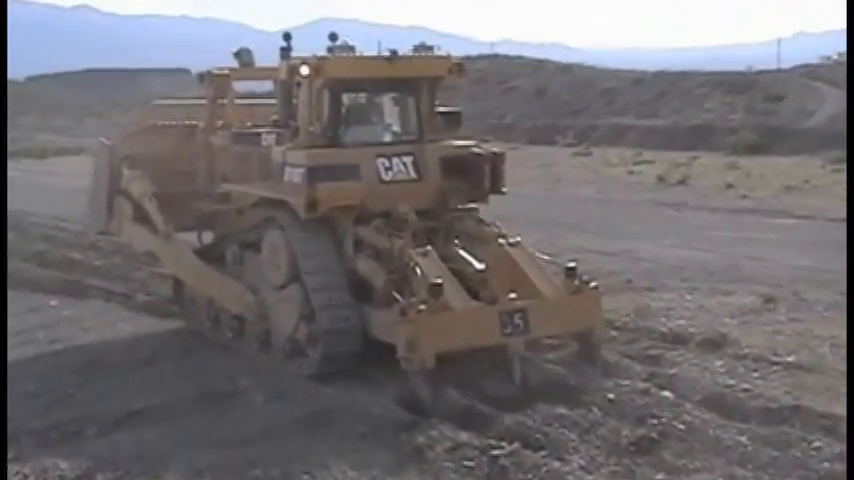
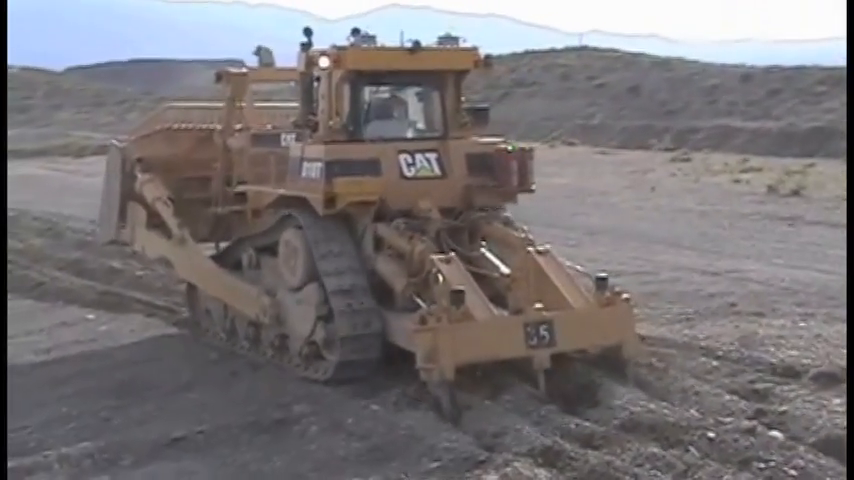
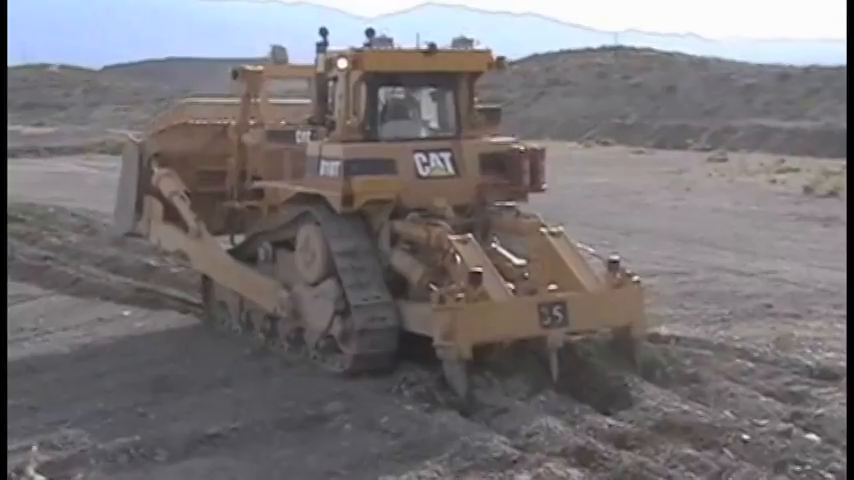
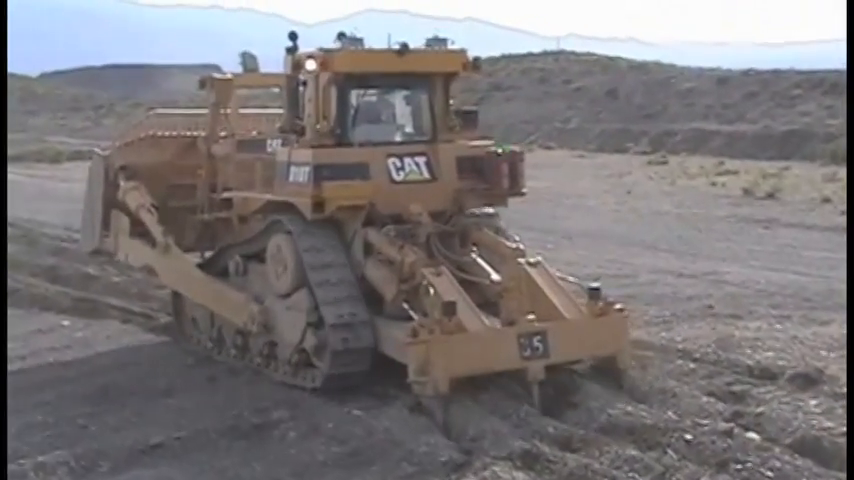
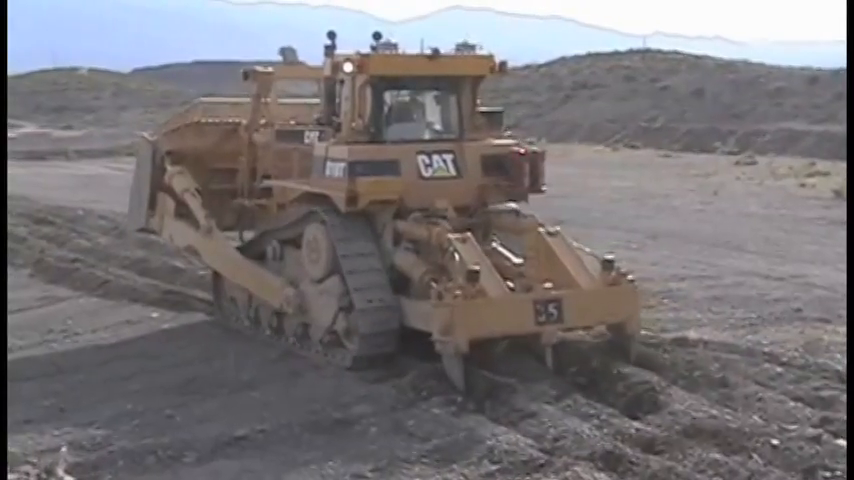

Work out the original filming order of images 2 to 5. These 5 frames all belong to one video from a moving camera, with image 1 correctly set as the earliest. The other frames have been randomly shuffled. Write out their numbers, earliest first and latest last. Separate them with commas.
4, 2, 3, 5
